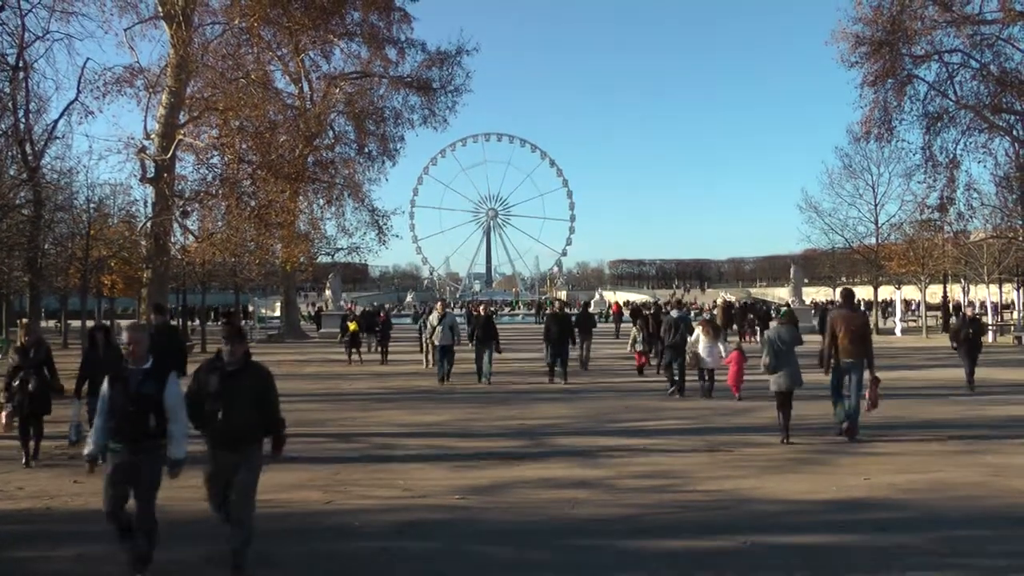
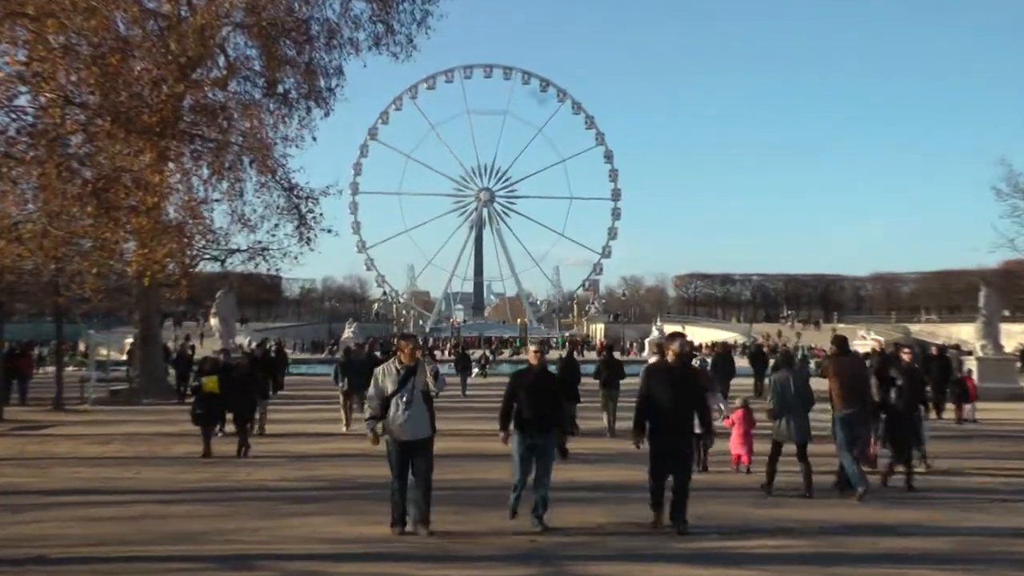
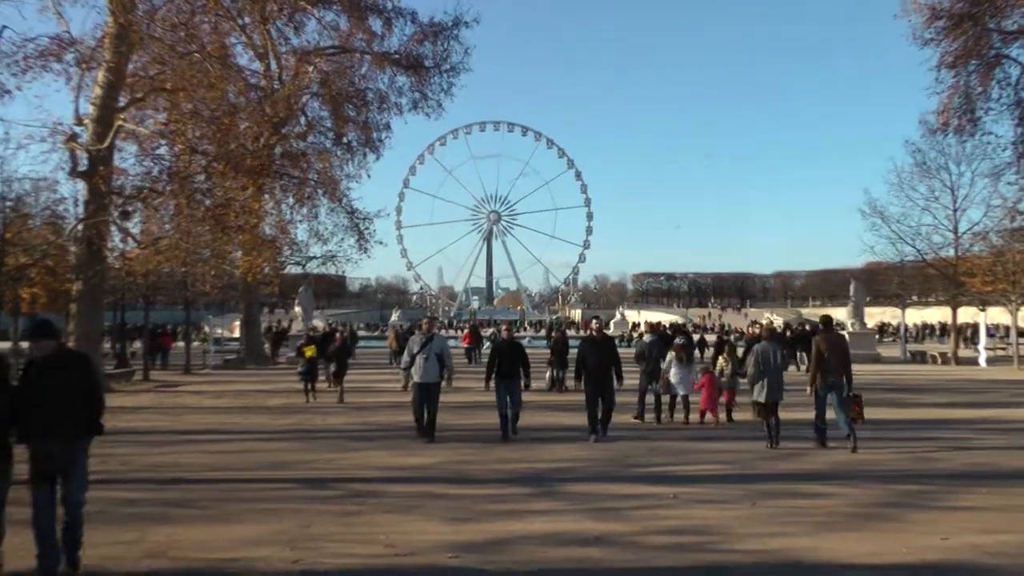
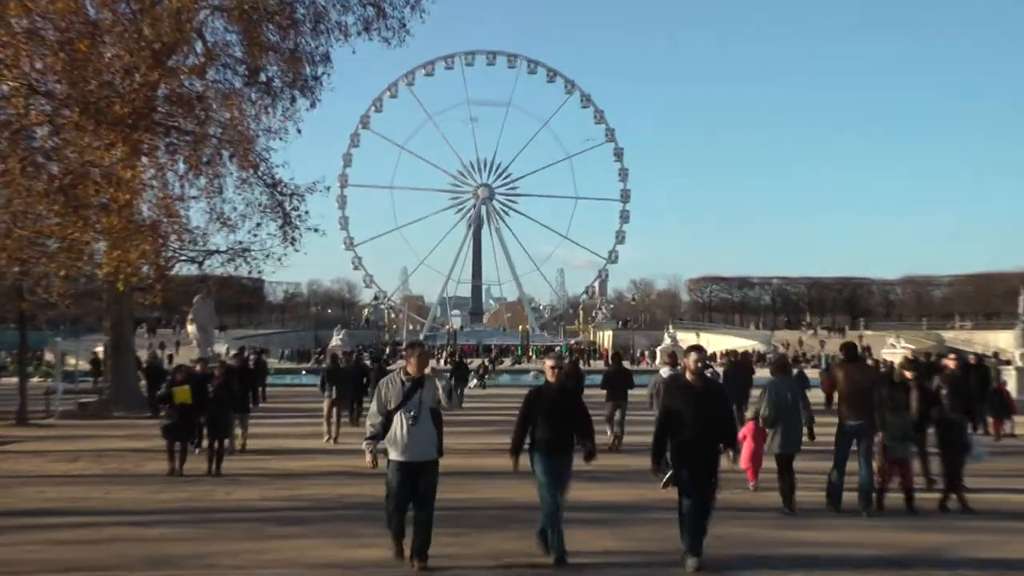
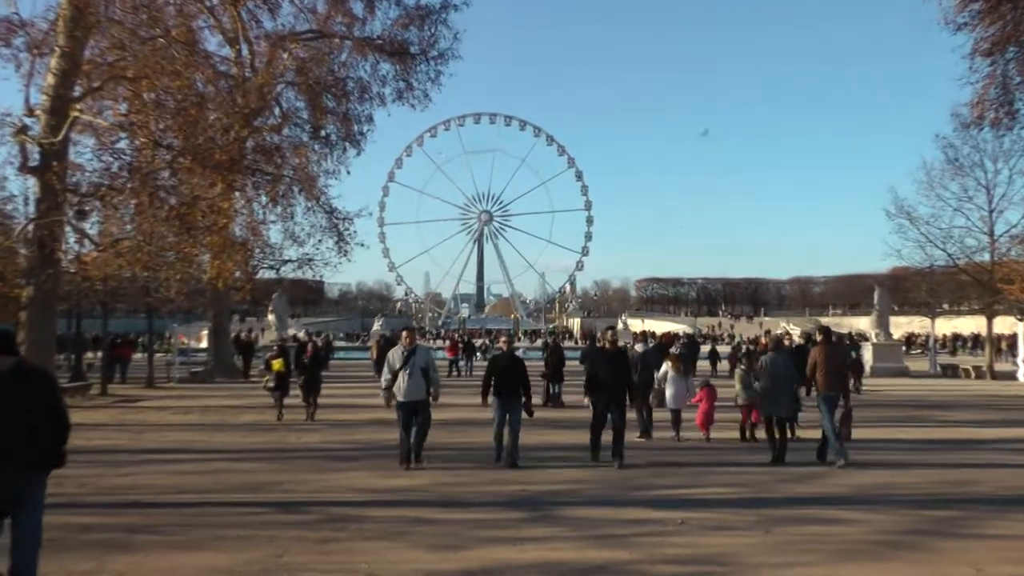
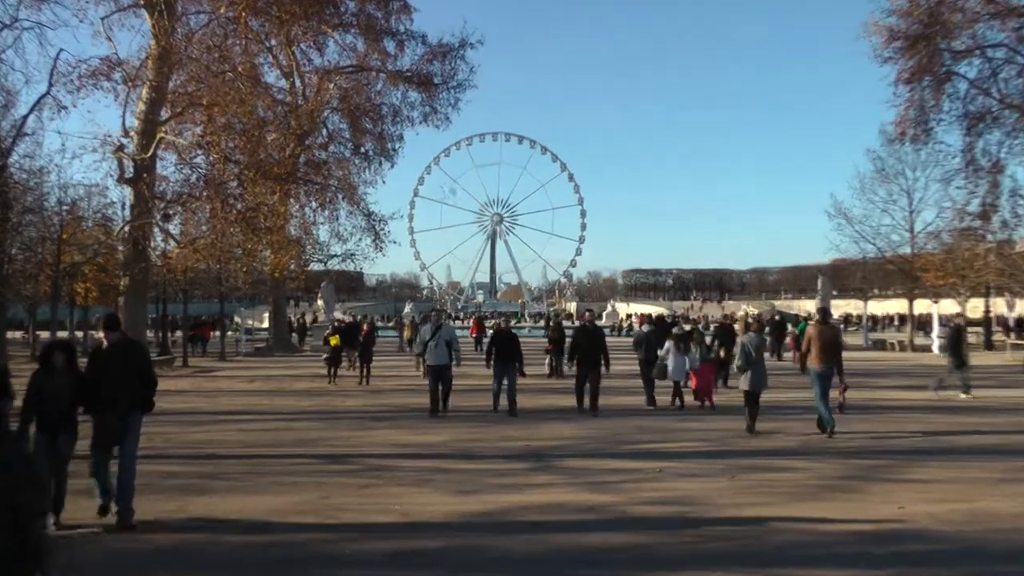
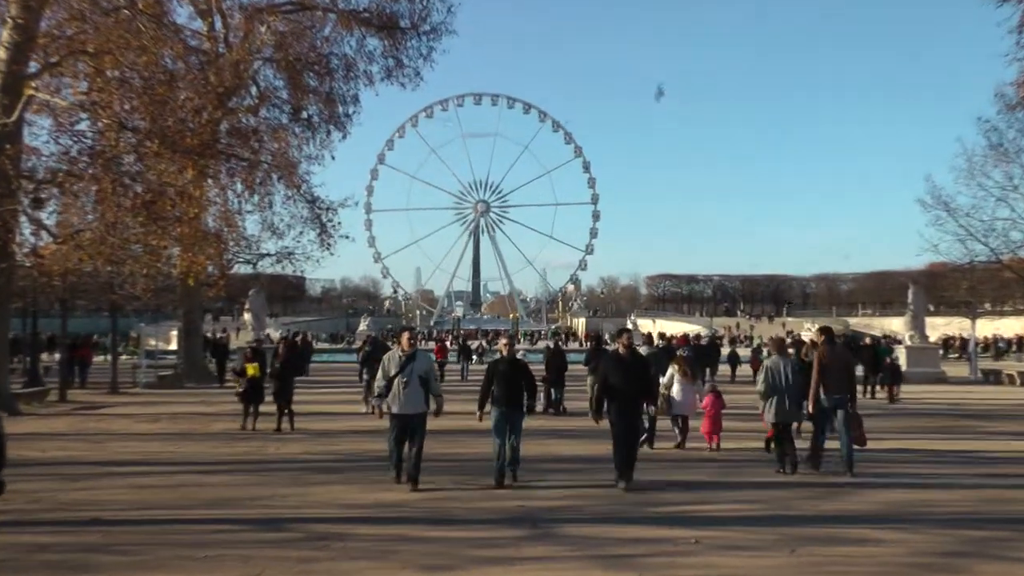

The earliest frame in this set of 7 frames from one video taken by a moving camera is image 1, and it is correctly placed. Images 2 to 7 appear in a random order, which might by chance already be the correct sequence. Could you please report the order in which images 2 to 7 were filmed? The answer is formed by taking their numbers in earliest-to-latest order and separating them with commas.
6, 3, 5, 7, 2, 4
